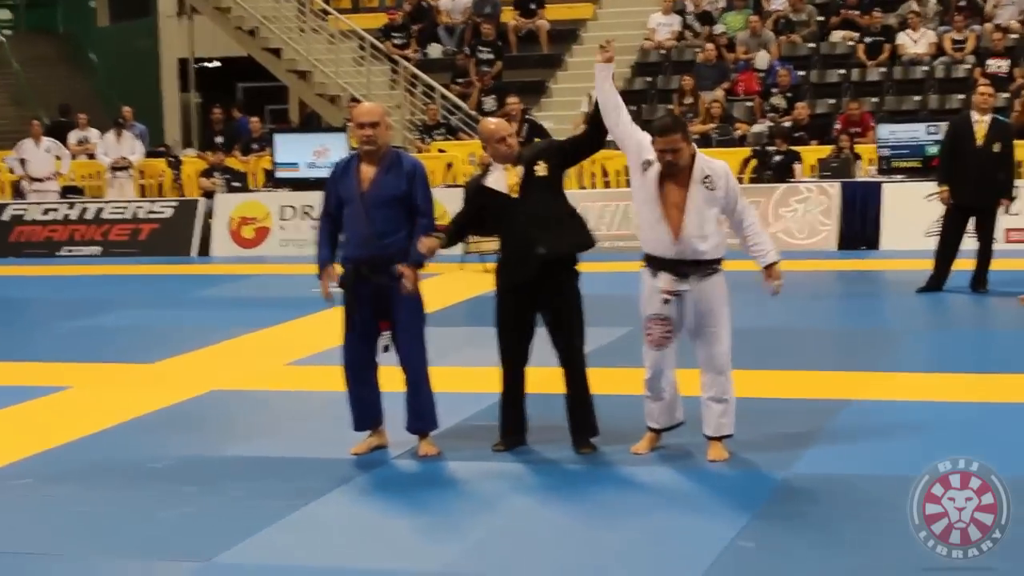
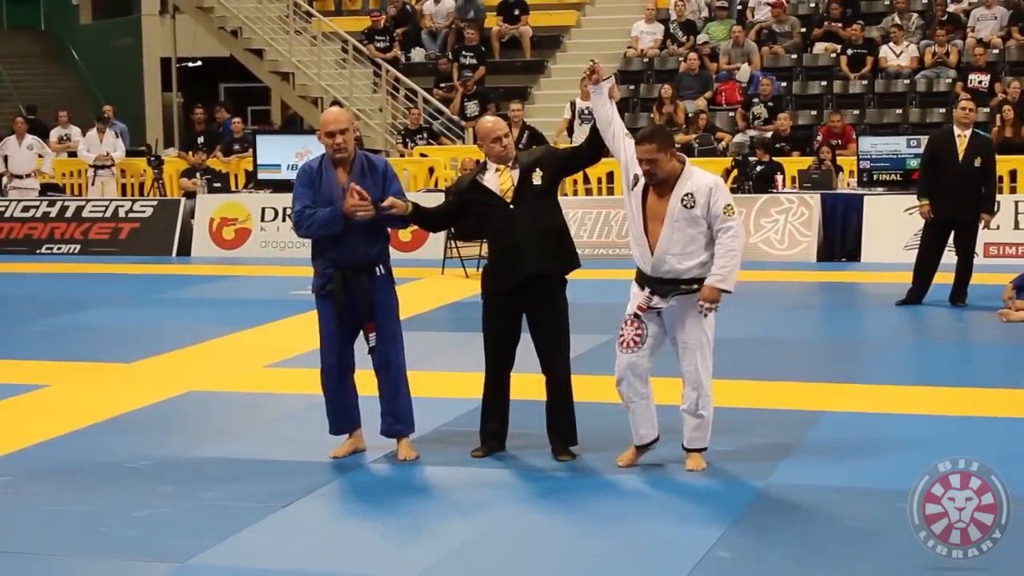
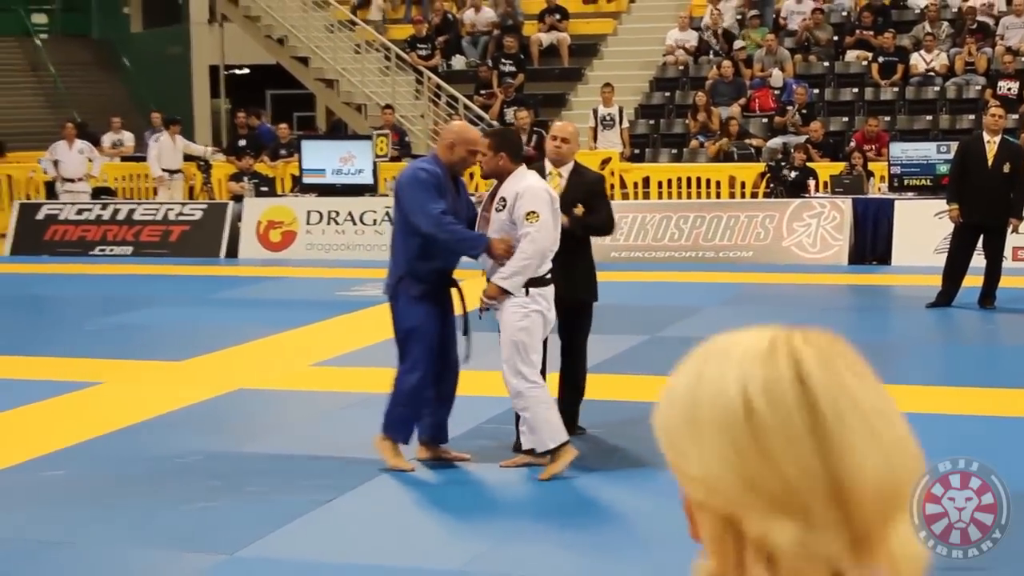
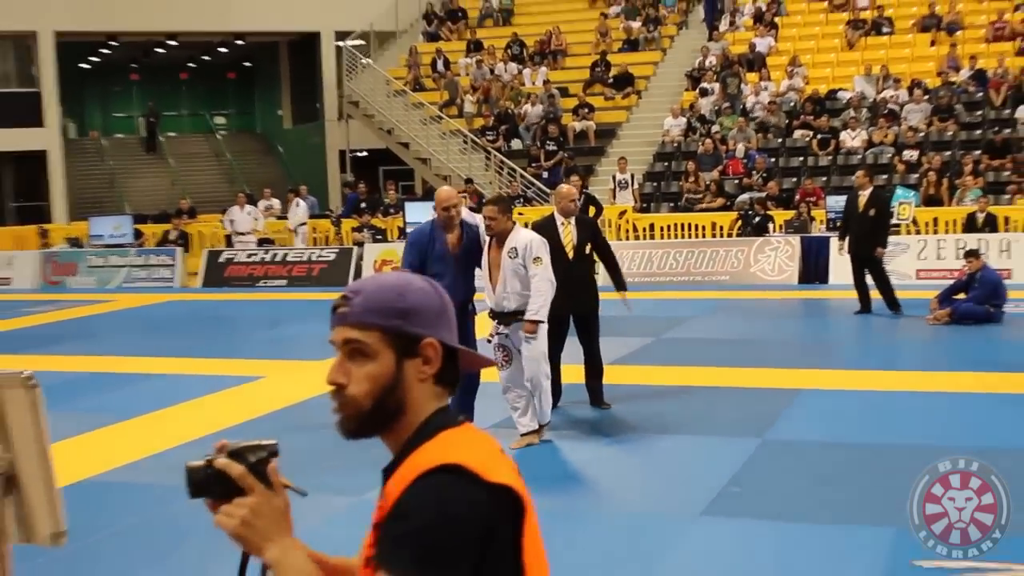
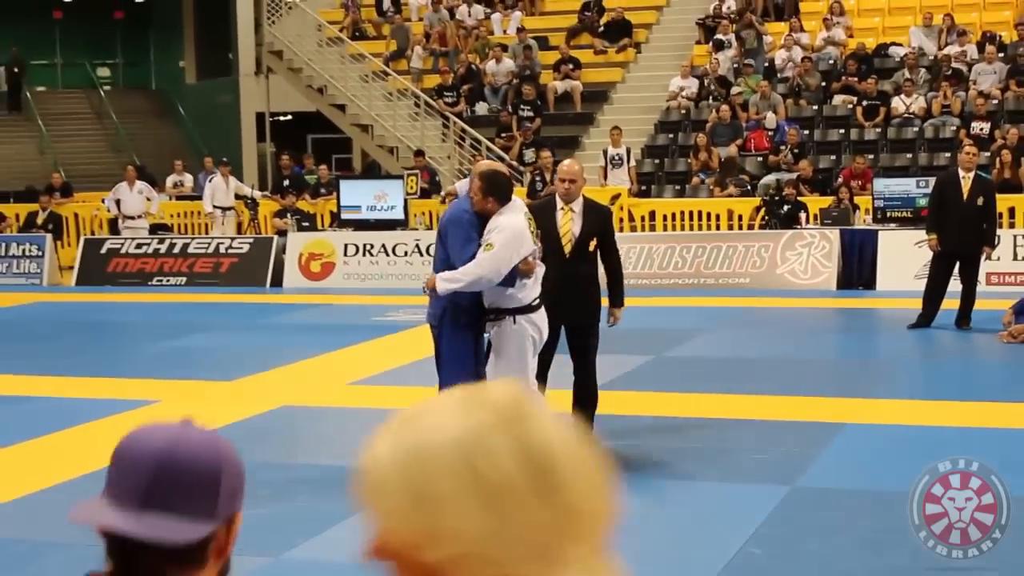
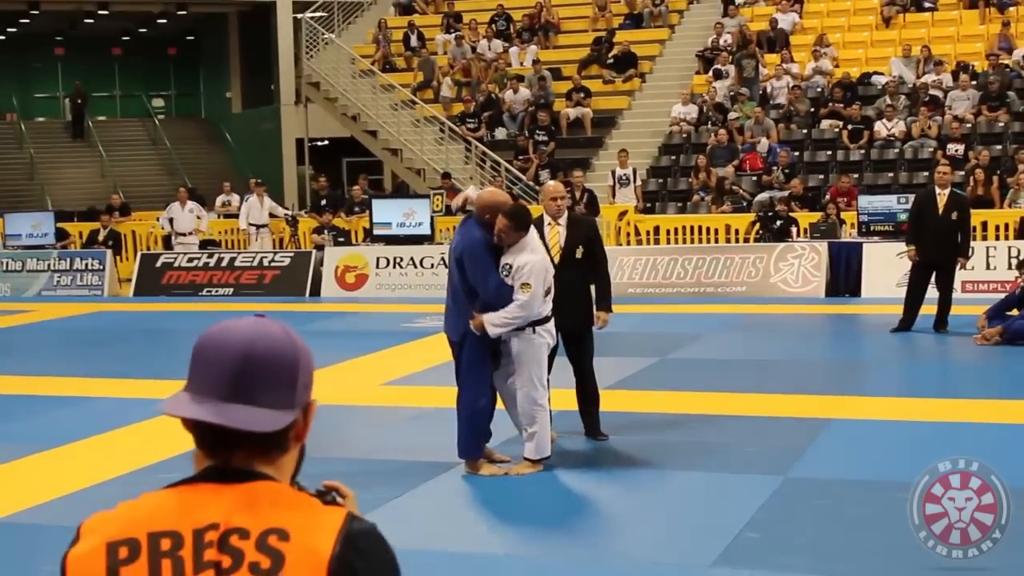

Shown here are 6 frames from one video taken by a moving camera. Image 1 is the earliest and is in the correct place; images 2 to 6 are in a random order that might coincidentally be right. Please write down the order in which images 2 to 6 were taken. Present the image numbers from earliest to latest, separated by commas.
2, 3, 5, 6, 4
